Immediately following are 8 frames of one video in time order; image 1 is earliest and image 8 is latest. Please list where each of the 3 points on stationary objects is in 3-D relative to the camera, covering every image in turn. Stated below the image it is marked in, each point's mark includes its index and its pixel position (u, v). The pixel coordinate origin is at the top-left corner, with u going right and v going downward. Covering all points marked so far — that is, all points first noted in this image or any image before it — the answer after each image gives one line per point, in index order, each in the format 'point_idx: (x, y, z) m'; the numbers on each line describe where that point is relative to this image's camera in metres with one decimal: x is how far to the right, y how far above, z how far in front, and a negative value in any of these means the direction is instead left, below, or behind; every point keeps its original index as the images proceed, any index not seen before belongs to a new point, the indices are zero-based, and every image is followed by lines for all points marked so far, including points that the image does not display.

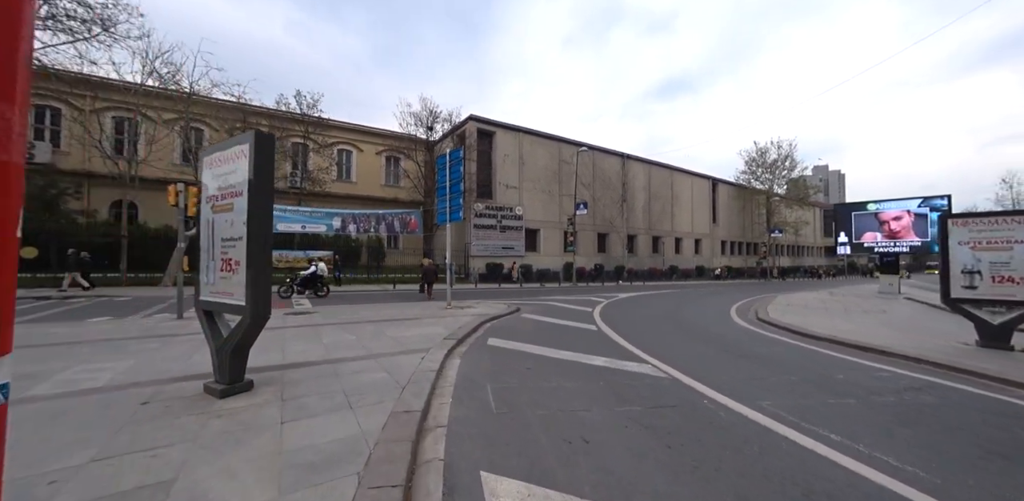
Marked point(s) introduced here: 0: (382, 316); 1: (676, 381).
0: (-3.3, -1.7, +10.1) m
1: (+2.3, -1.9, +5.7) m
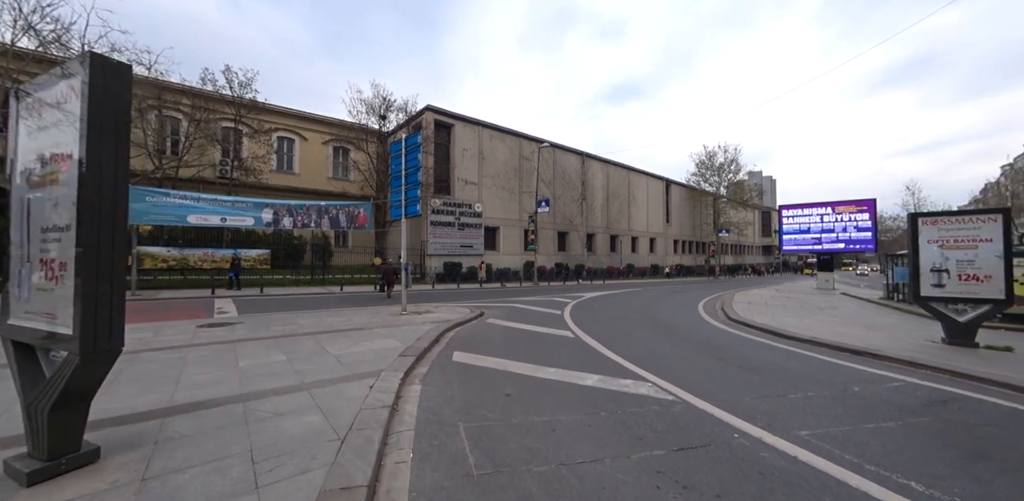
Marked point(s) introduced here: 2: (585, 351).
0: (-4.0, -1.7, +8.5) m
1: (+2.1, -1.8, +4.7) m
2: (+1.4, -1.9, +7.3) m
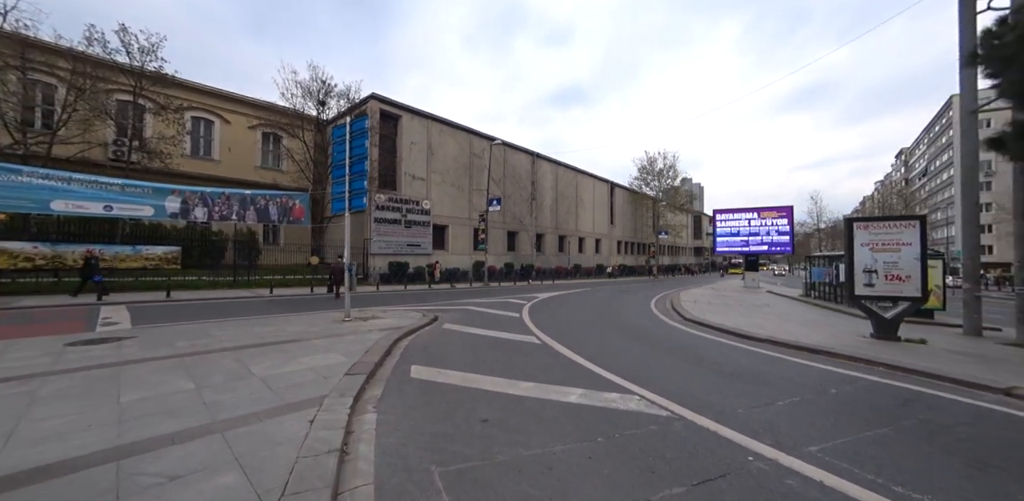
0: (-4.7, -1.6, +7.1) m
1: (+1.9, -1.8, +4.2) m
2: (+0.8, -1.9, +6.7) m
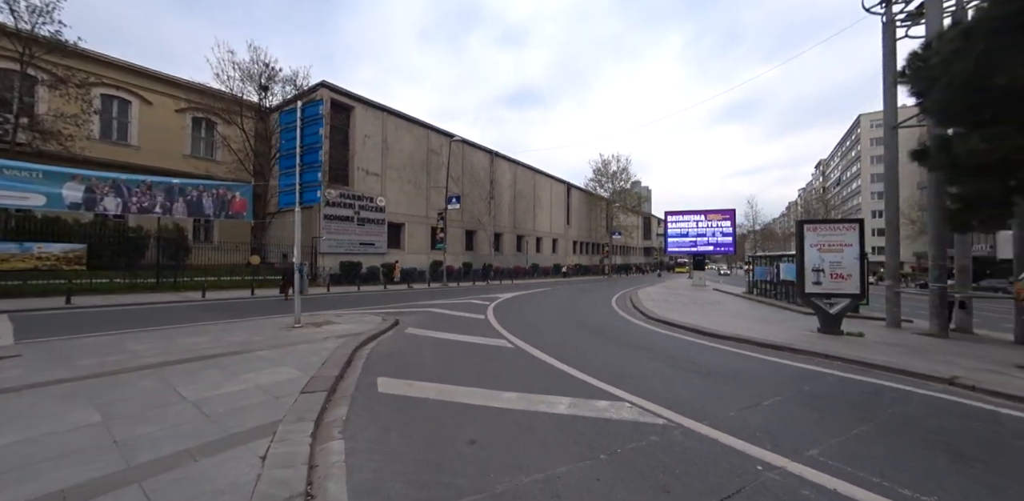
0: (-5.1, -1.6, +6.1) m
1: (+1.7, -1.8, +4.0) m
2: (+0.4, -1.8, +6.3) m
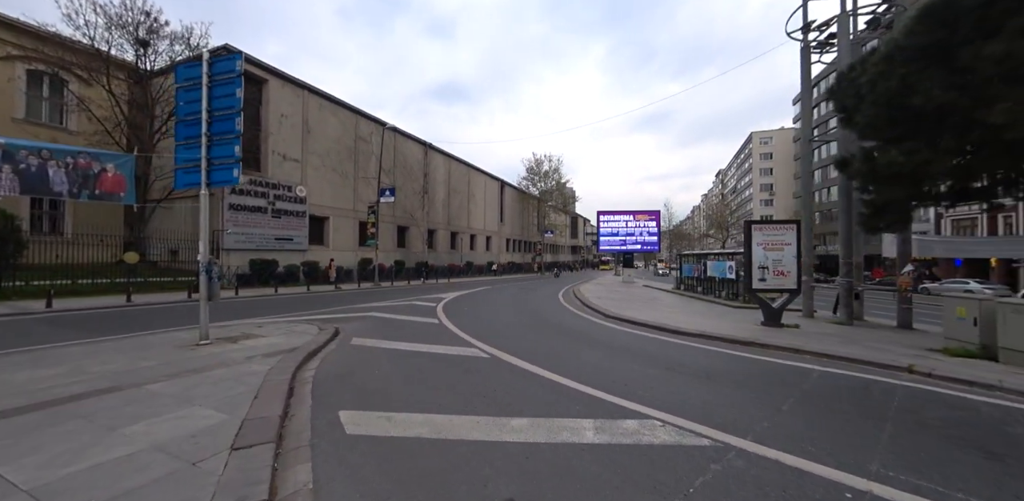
0: (-5.2, -1.5, +4.2) m
1: (+2.0, -1.7, +3.4) m
2: (+0.2, -1.8, +5.4) m
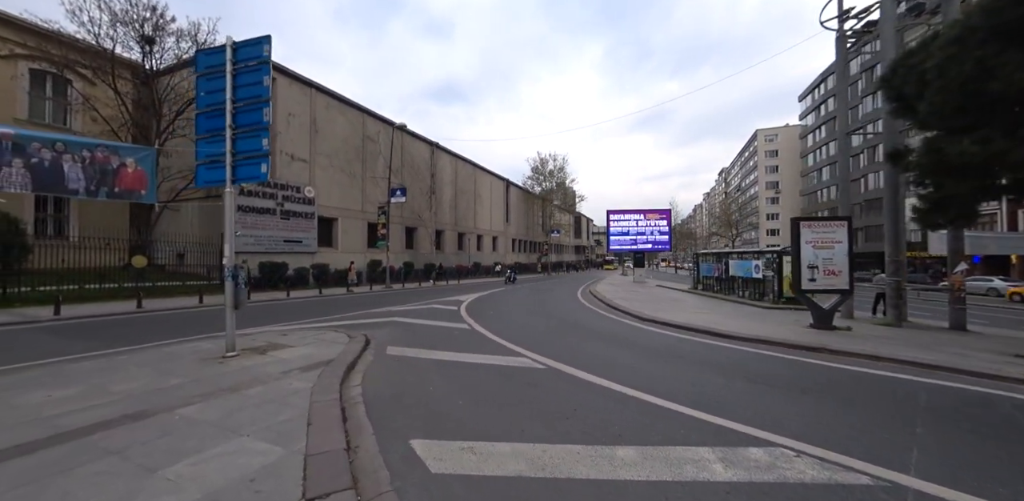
0: (-4.3, -1.5, +3.6) m
1: (+2.8, -1.7, +2.7) m
2: (+1.1, -1.8, +4.8) m
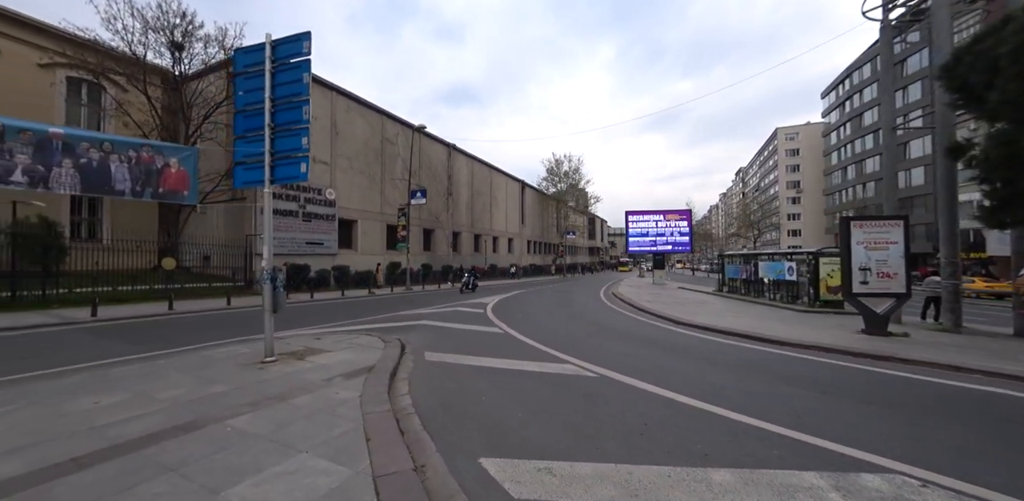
0: (-3.7, -1.6, +3.4) m
1: (+3.4, -1.7, +2.4) m
2: (+1.7, -1.8, +4.5) m
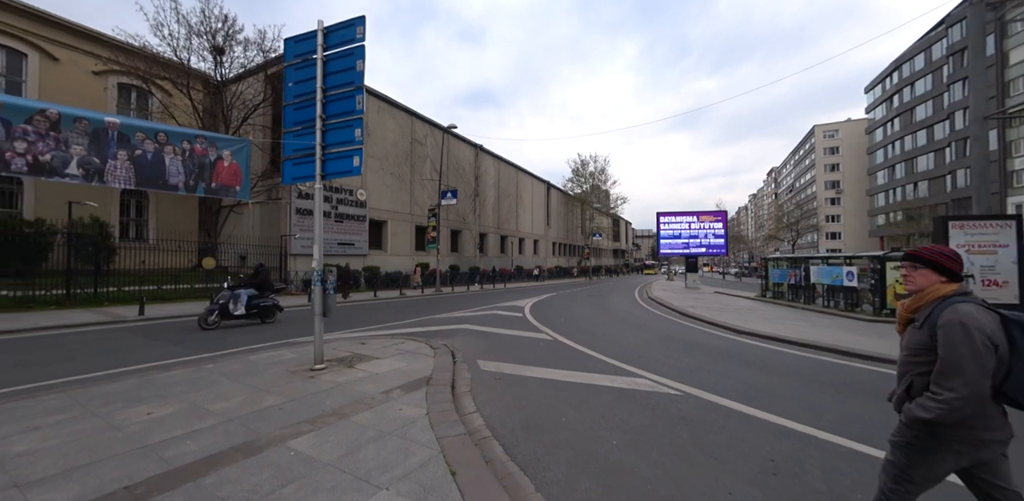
0: (-2.9, -1.5, +3.0) m
1: (+4.2, -1.7, +1.6) m
2: (+2.6, -1.8, +3.8) m
